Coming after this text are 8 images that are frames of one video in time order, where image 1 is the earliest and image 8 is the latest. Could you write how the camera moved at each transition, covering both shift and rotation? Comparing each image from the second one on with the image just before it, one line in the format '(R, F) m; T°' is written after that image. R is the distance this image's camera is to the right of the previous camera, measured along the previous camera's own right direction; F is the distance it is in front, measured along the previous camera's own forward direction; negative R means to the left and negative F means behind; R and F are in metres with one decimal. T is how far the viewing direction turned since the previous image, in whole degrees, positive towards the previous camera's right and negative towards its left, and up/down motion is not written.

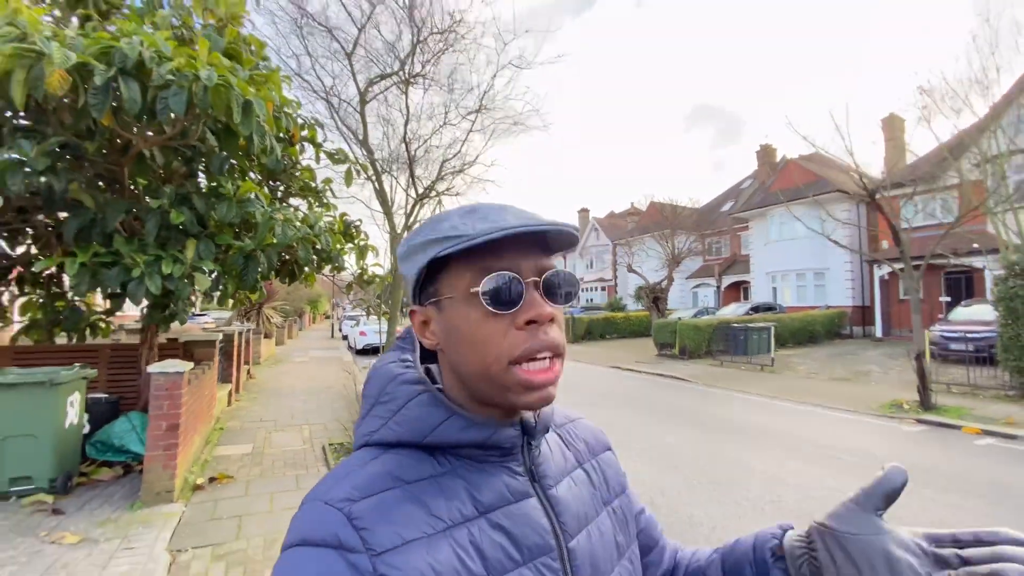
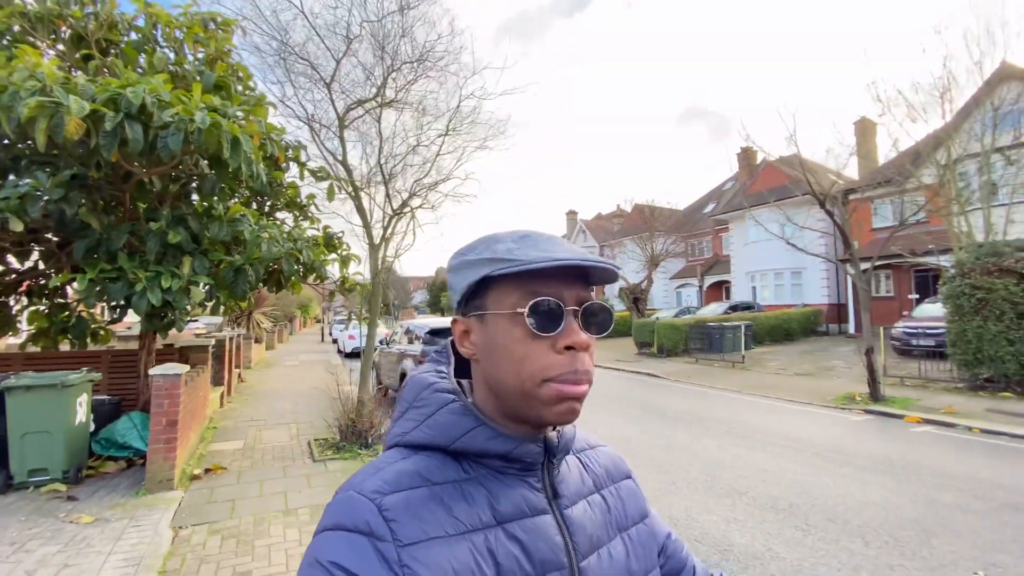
(+0.3, -0.6) m; +1°
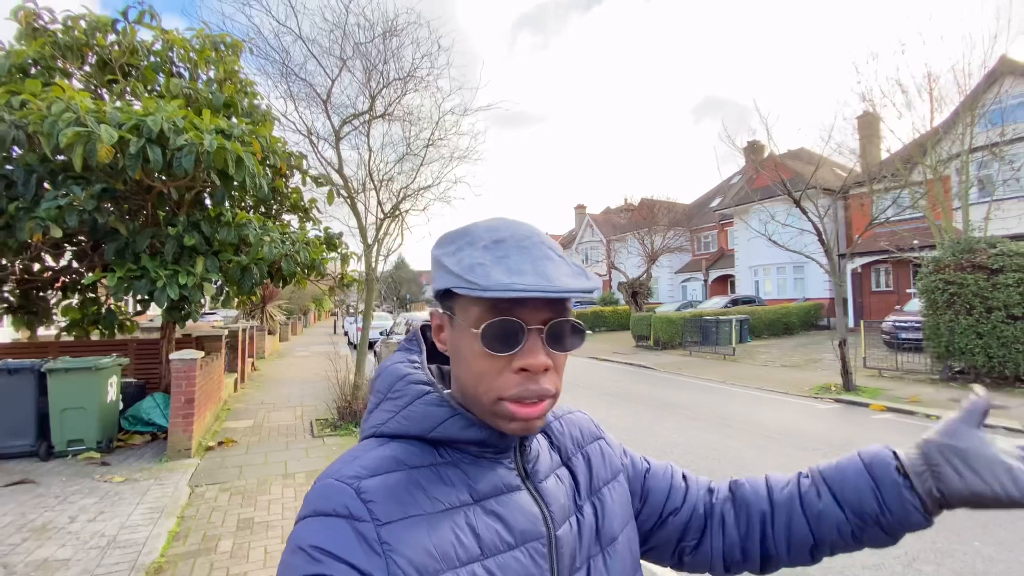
(+0.5, -0.6) m; -2°
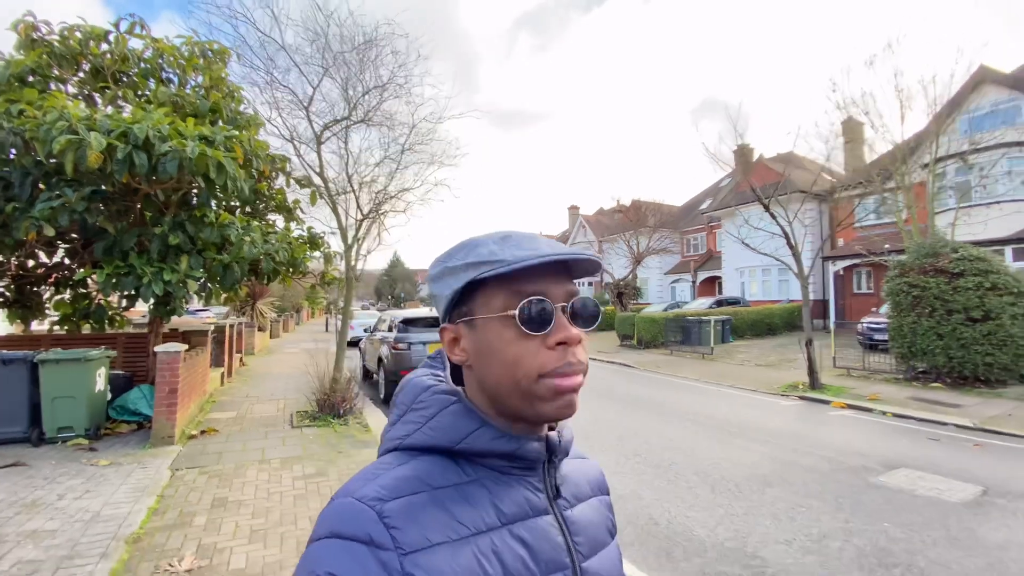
(+0.4, -0.4) m; 0°
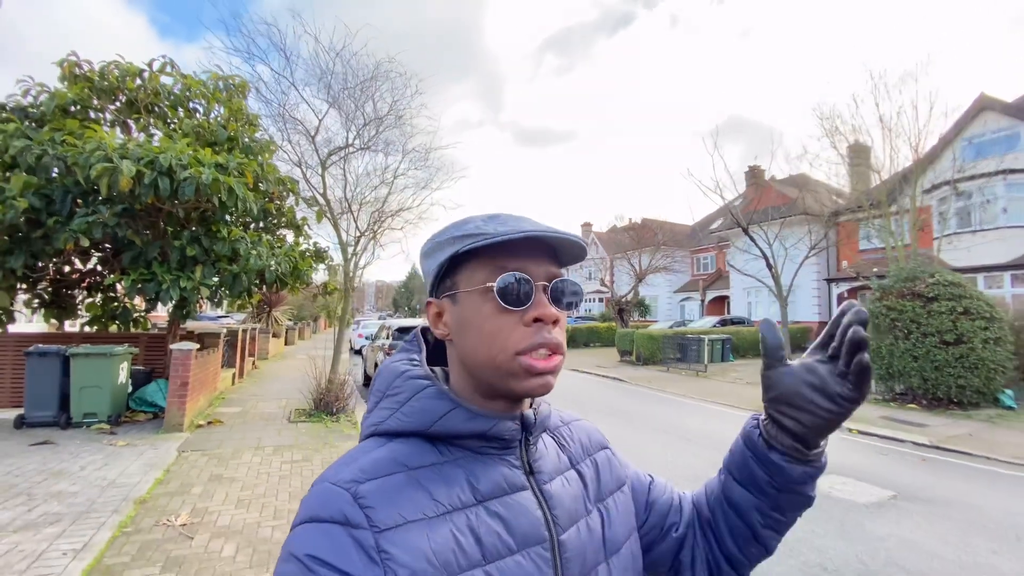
(+0.6, -0.7) m; -2°
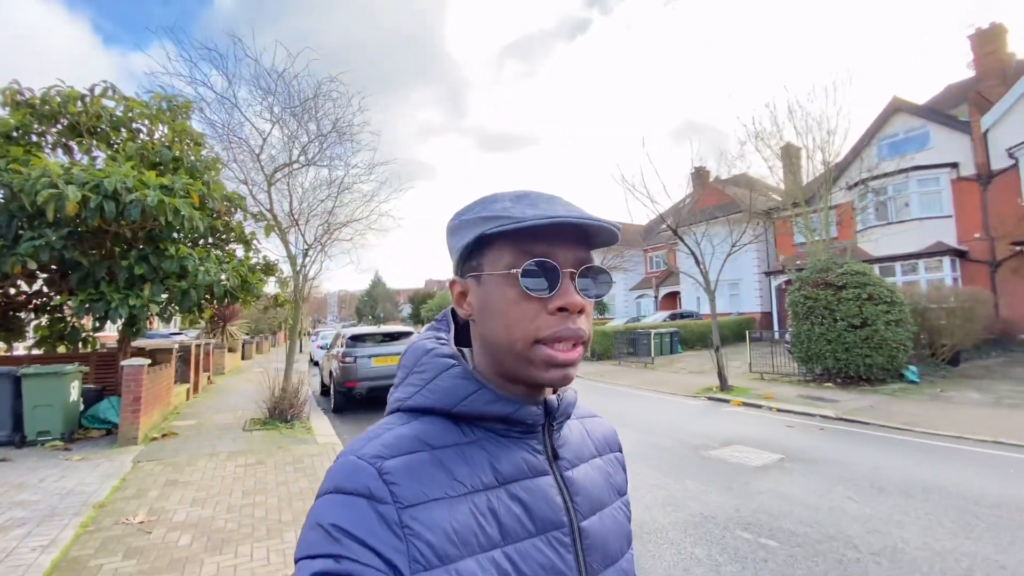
(+0.4, -0.6) m; +4°
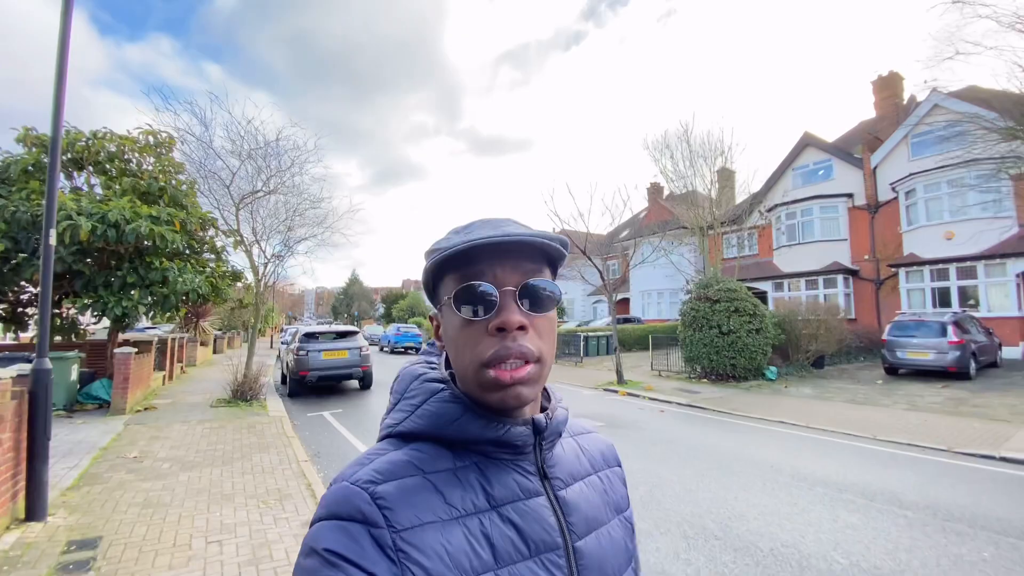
(+1.4, -2.3) m; +2°
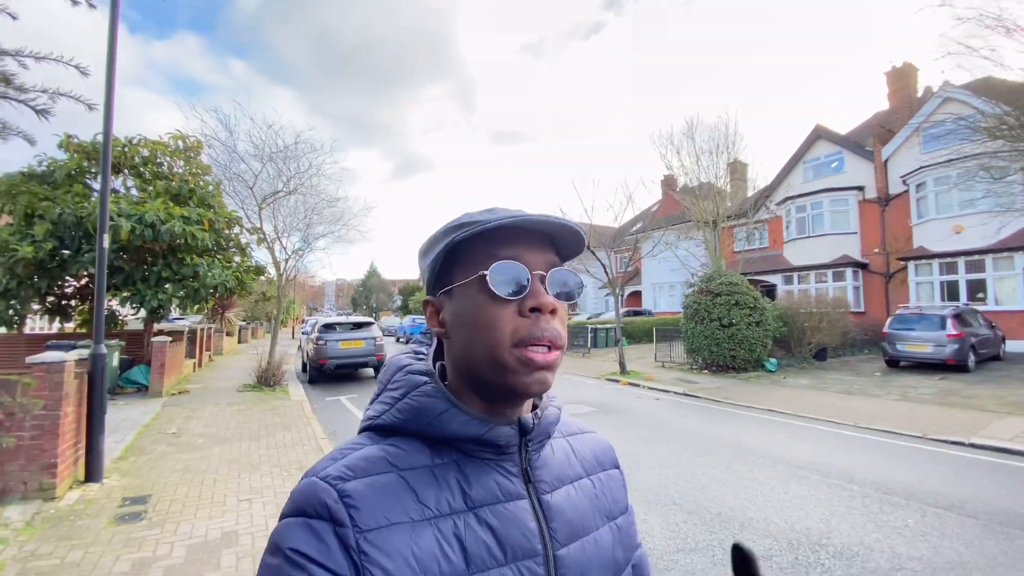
(+0.3, -0.6) m; -2°
